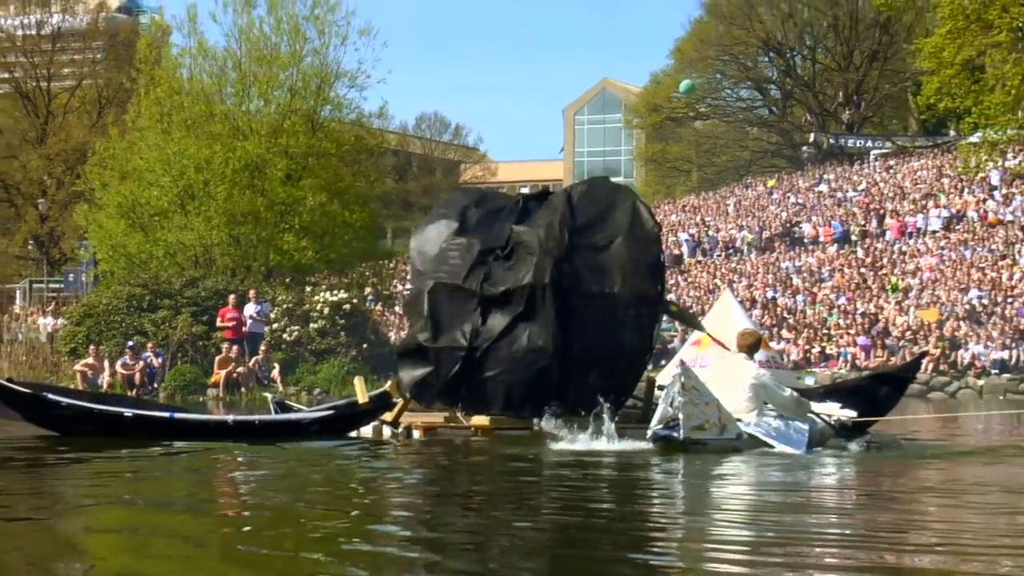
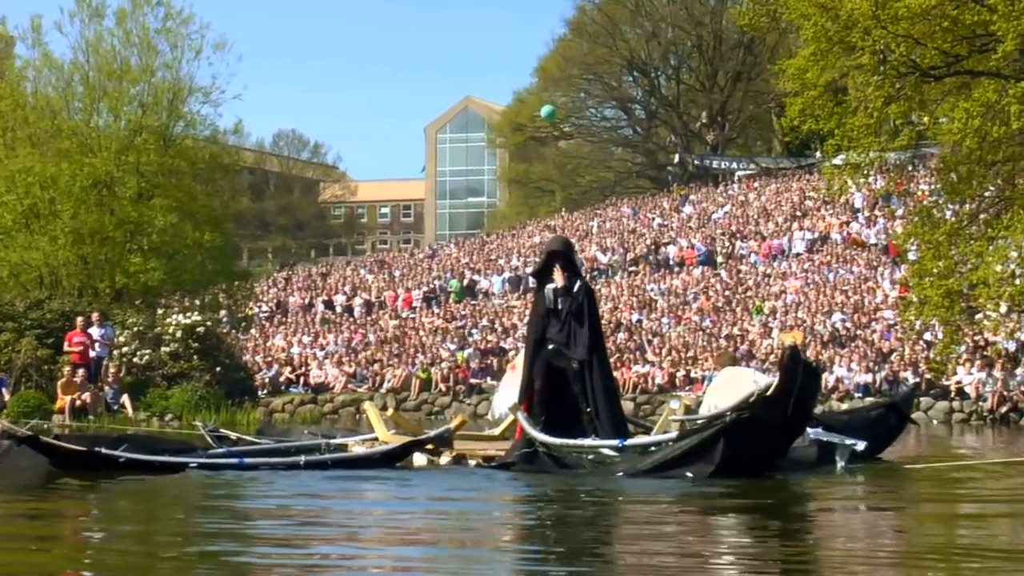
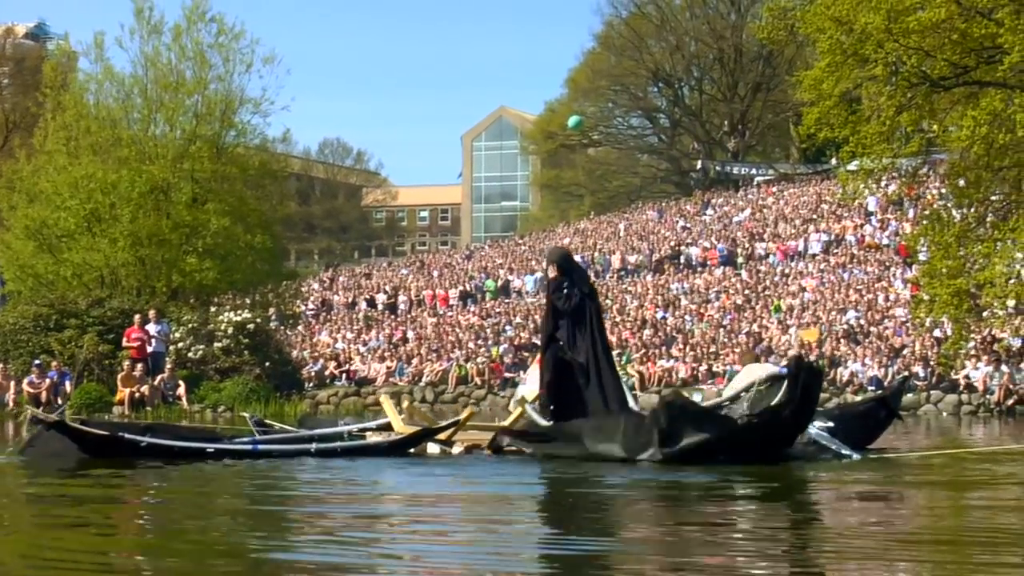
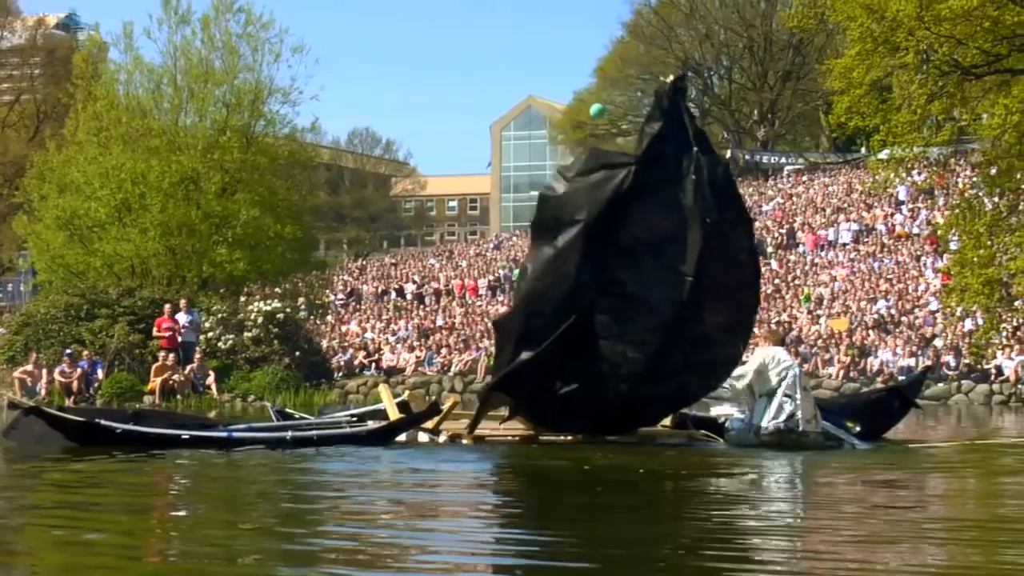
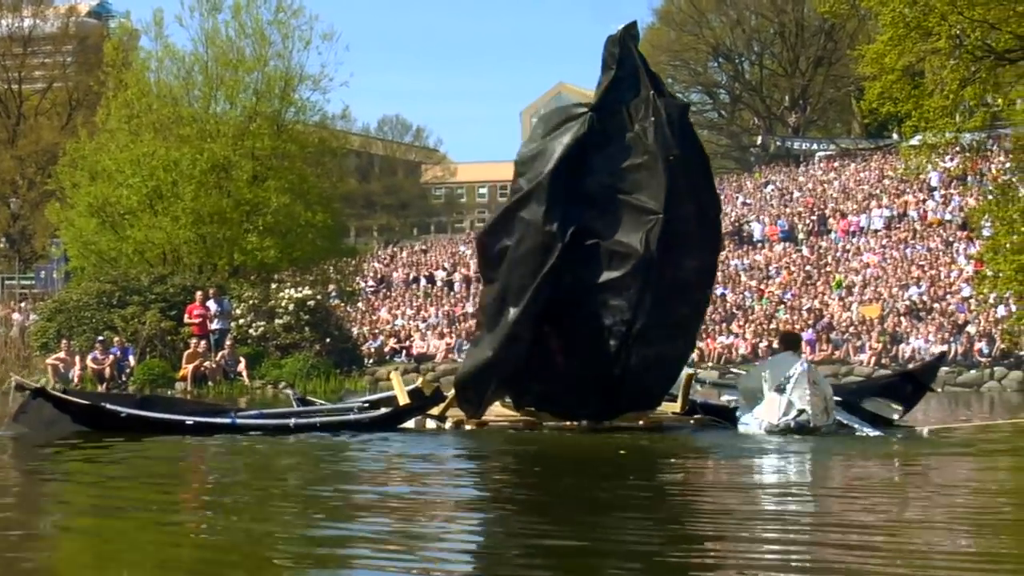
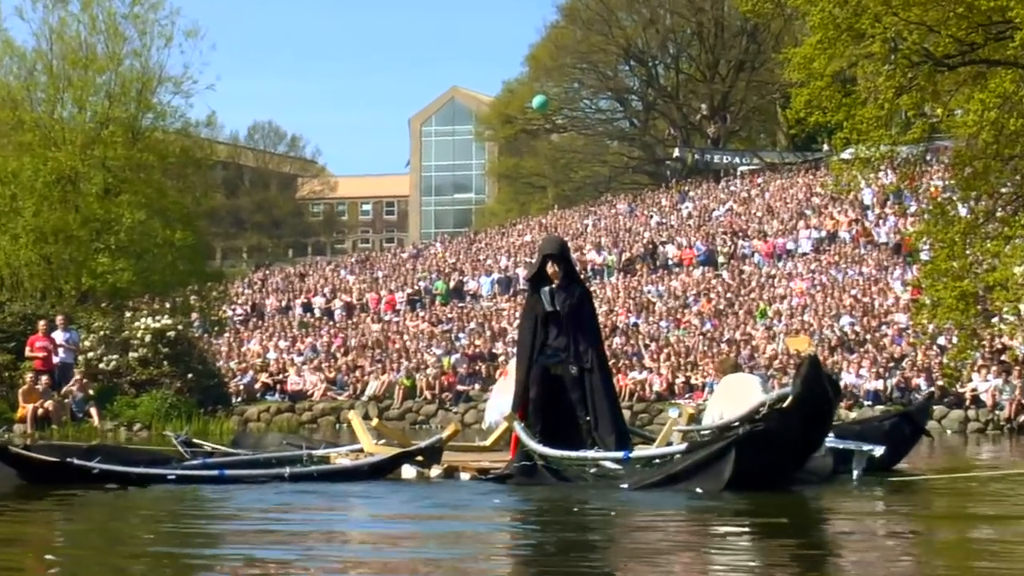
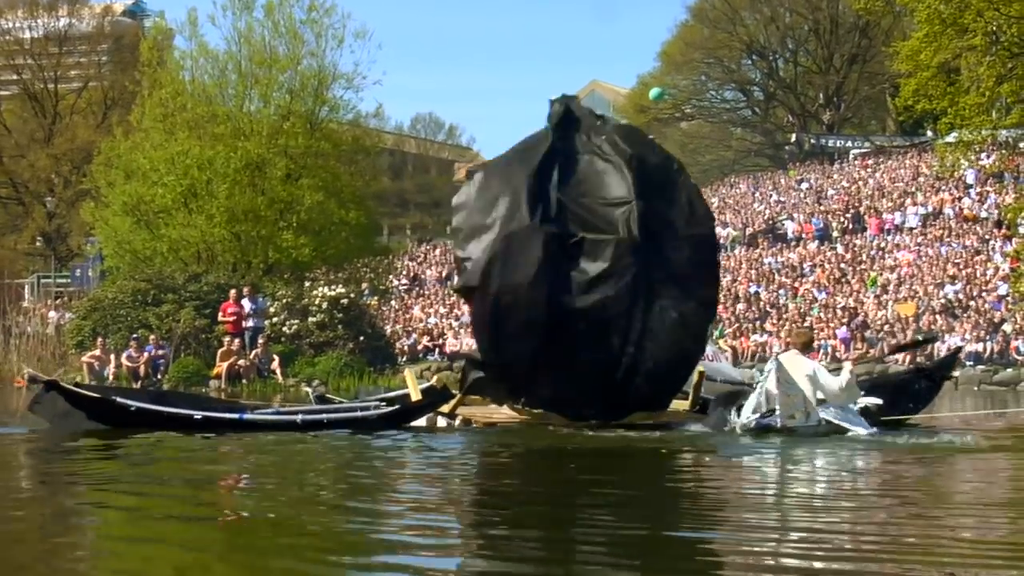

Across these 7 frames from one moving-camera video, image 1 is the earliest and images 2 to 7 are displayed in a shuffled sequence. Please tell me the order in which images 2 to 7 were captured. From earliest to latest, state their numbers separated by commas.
7, 5, 4, 3, 2, 6
